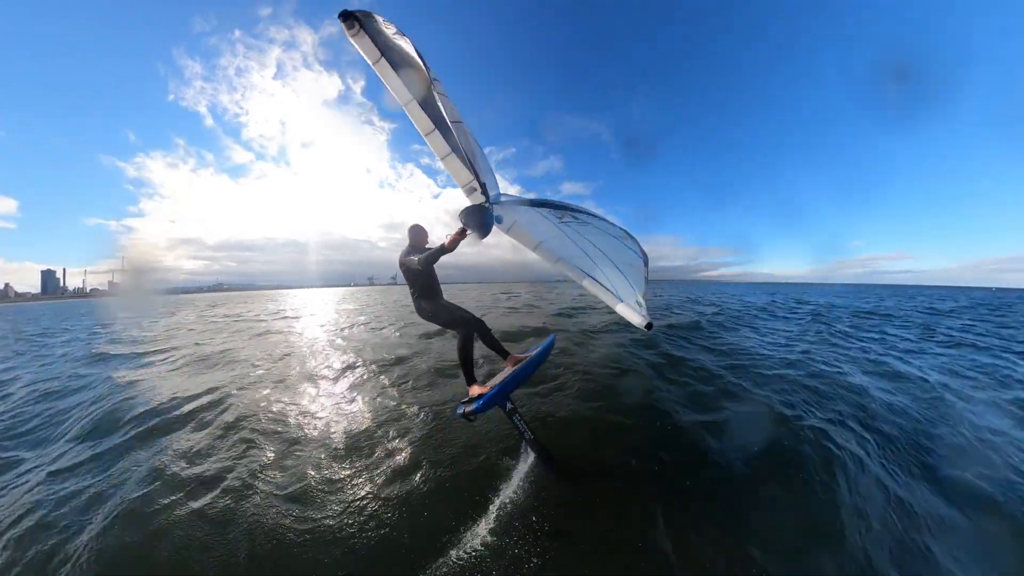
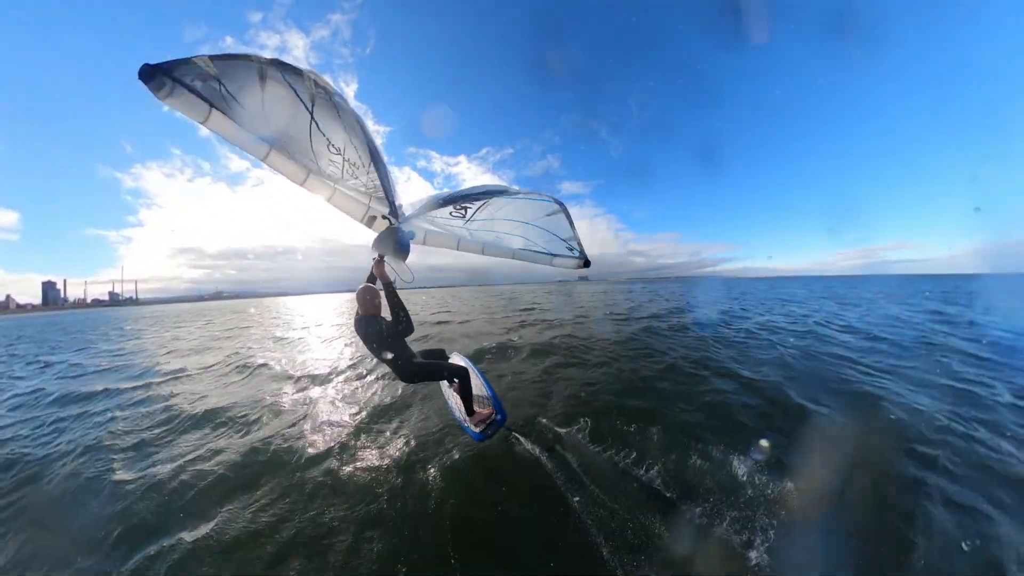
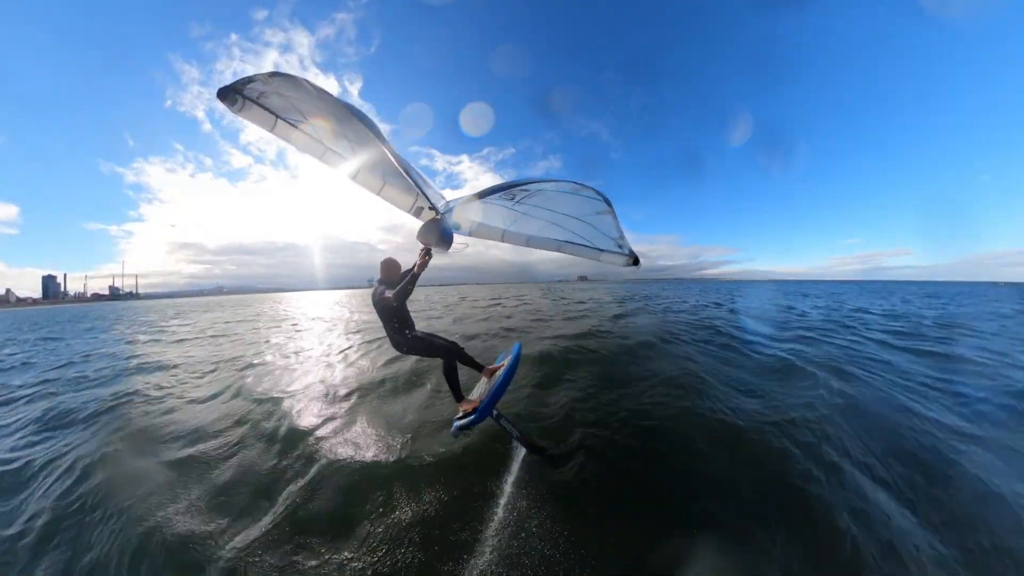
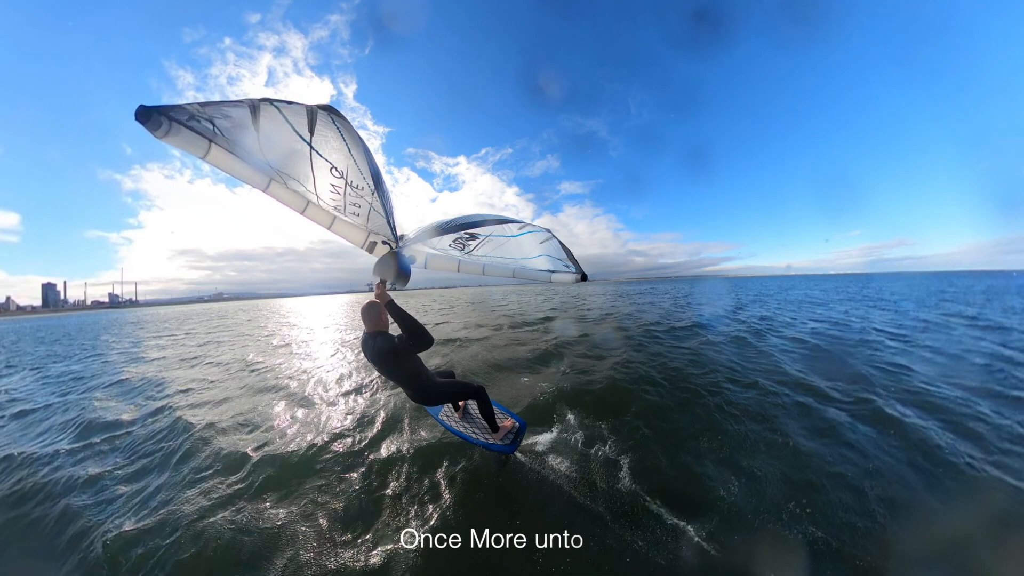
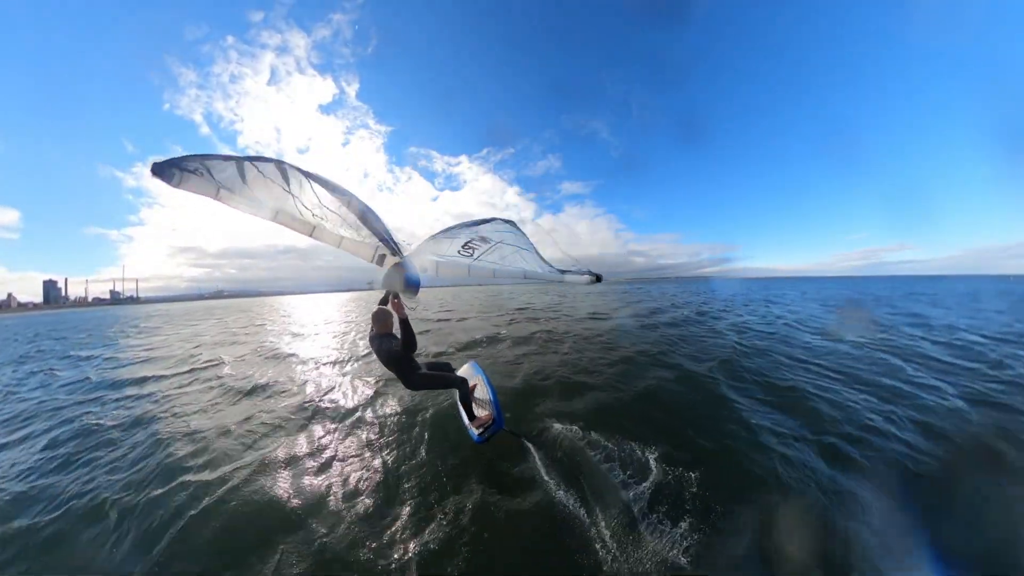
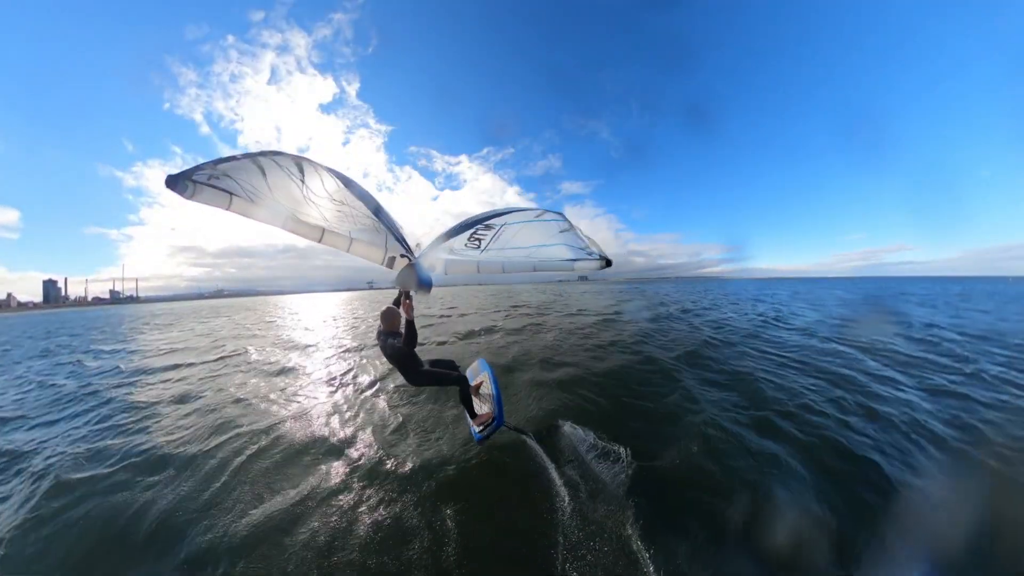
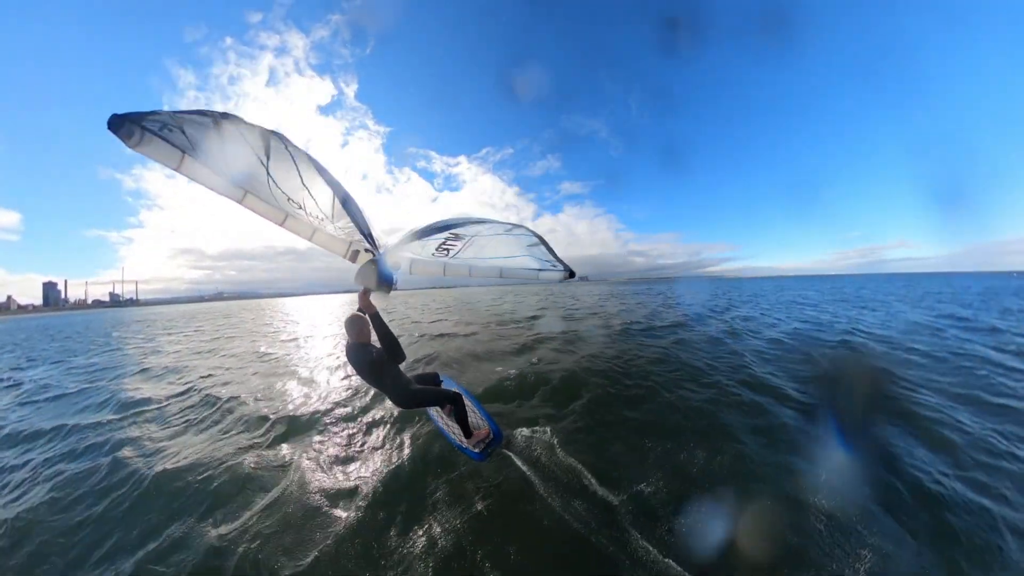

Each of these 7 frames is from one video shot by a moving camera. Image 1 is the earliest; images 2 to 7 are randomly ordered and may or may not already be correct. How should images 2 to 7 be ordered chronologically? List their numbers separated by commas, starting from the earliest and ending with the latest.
3, 6, 5, 2, 7, 4
